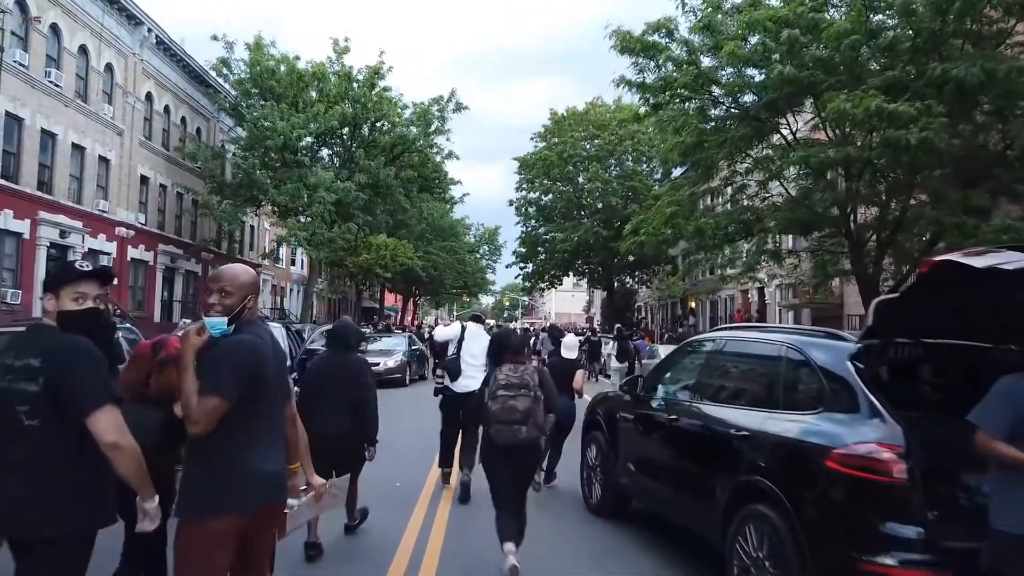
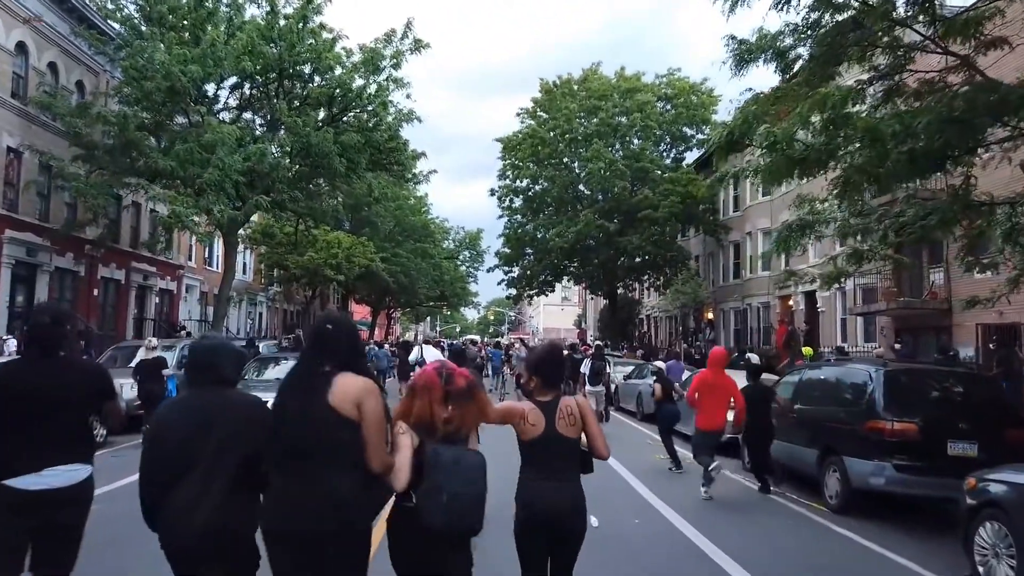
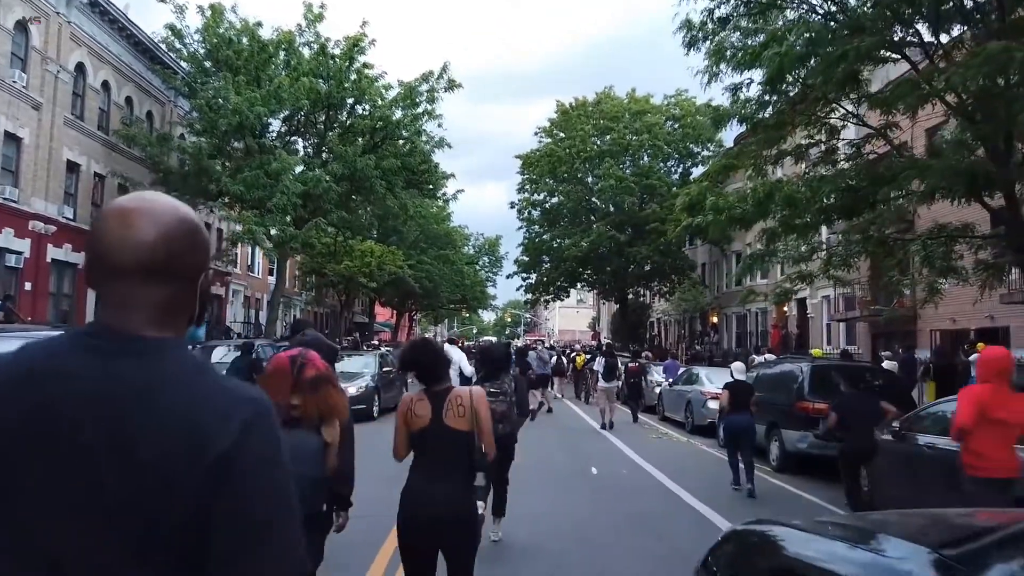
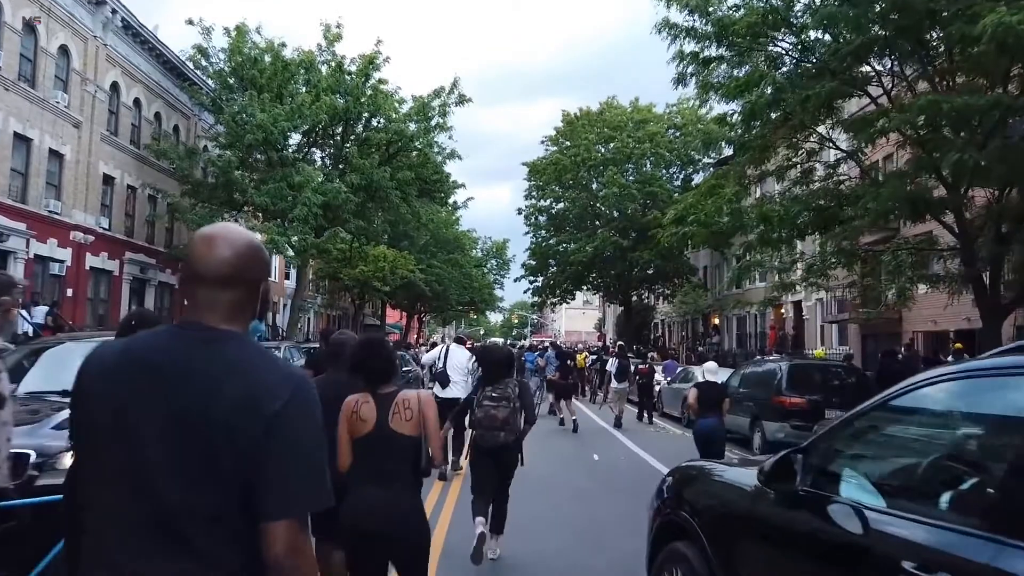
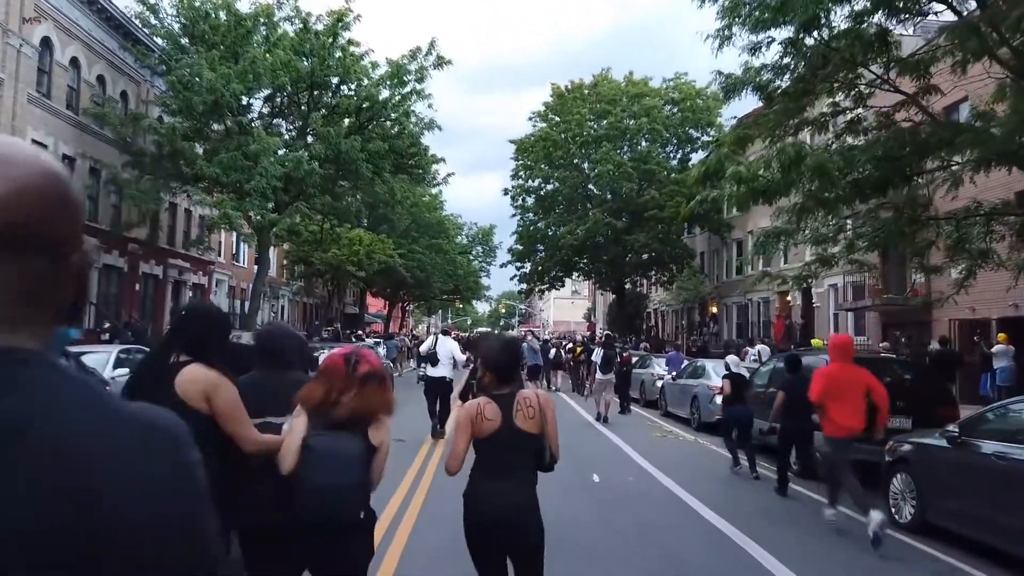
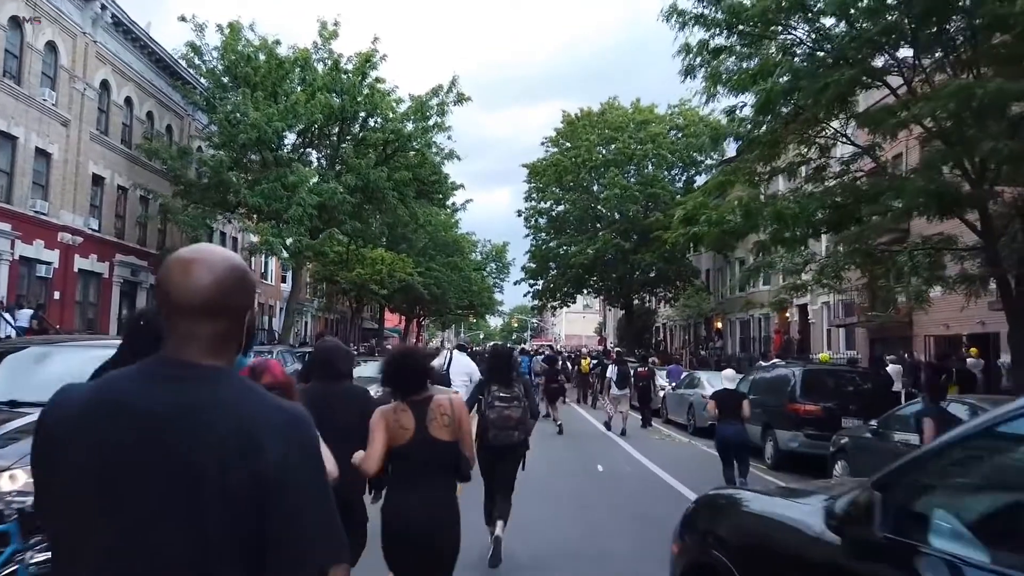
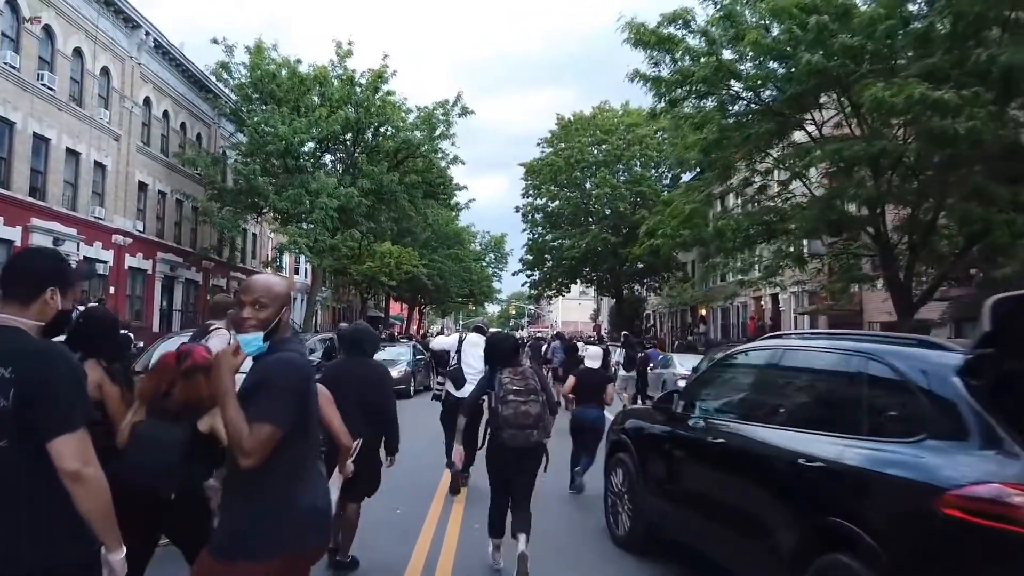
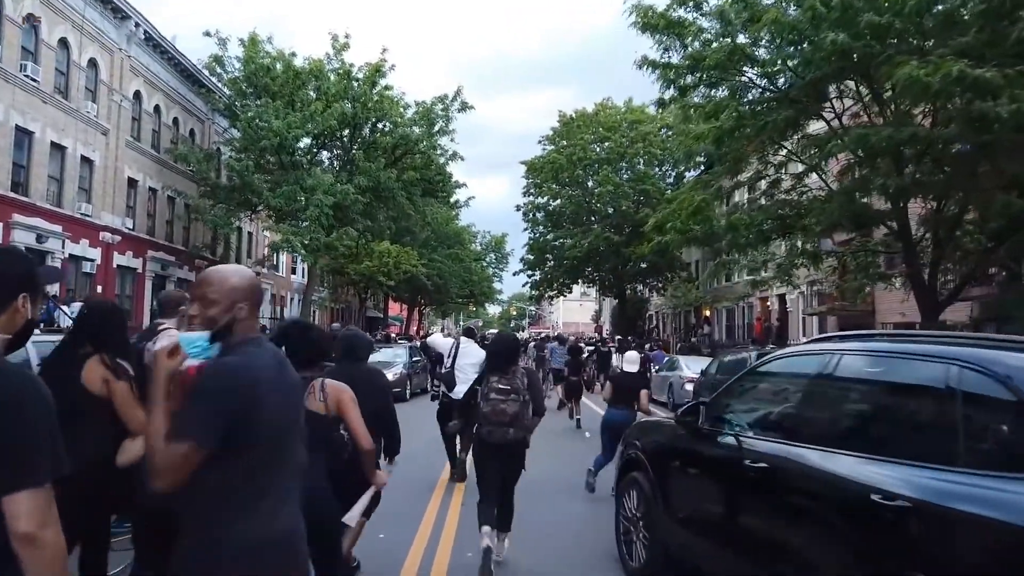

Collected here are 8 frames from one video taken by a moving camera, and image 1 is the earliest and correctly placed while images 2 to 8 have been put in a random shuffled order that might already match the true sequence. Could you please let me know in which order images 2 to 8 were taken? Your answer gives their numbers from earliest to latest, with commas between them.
7, 8, 4, 6, 3, 5, 2
